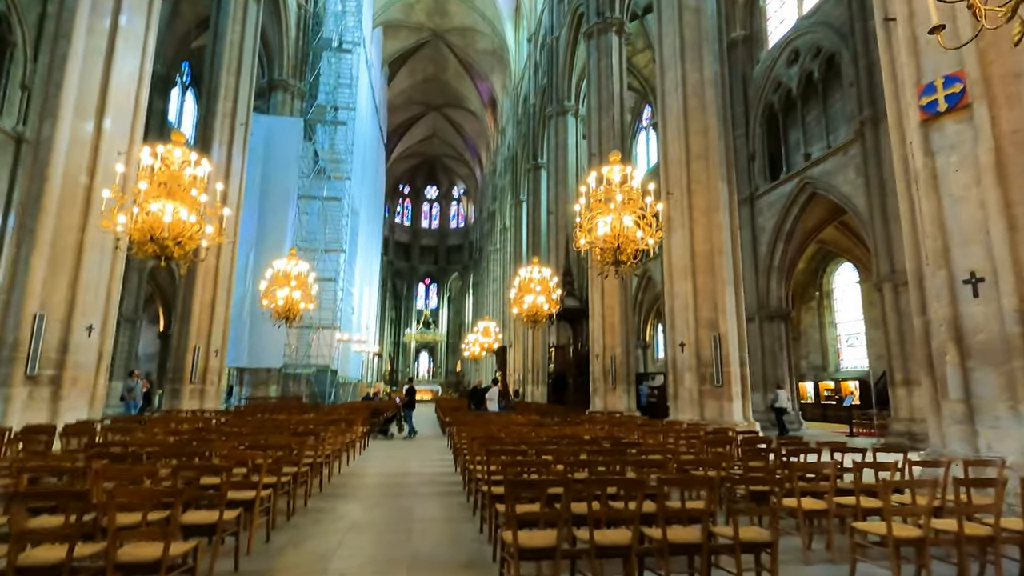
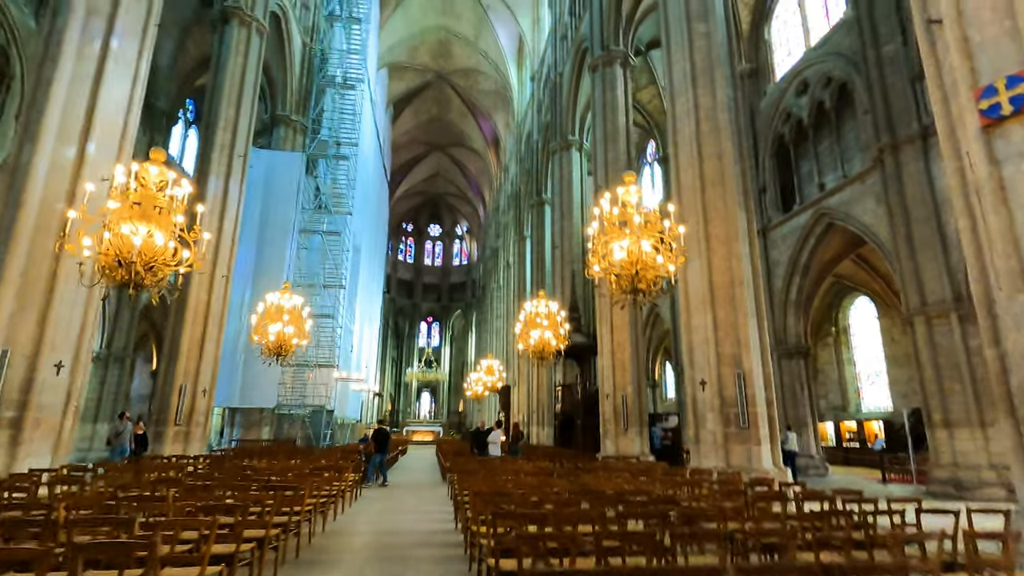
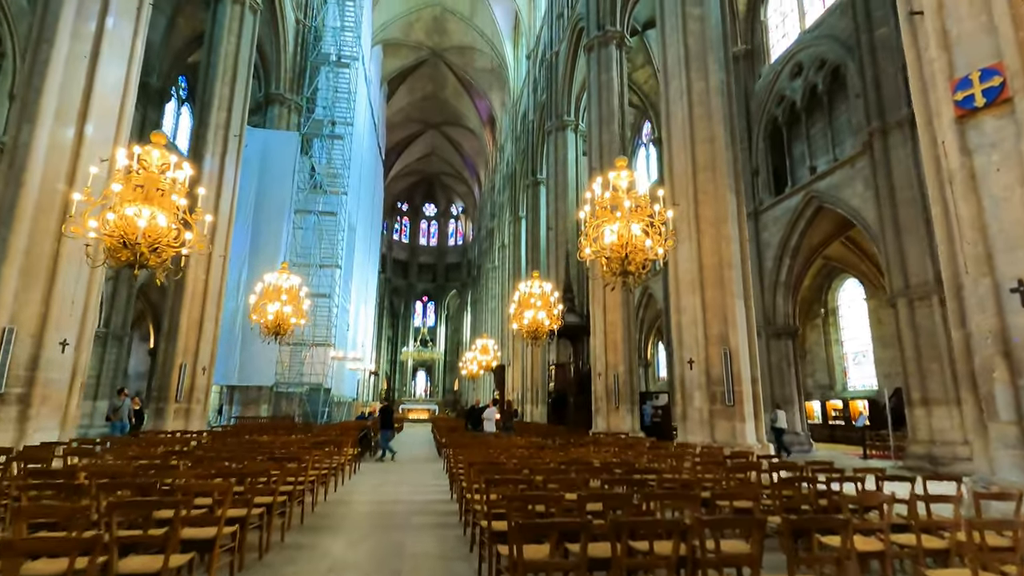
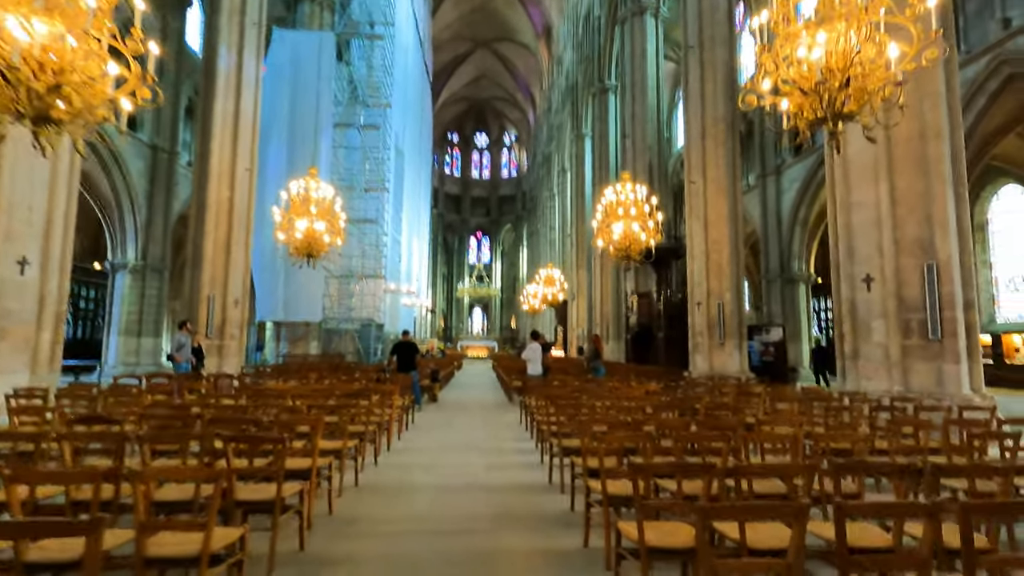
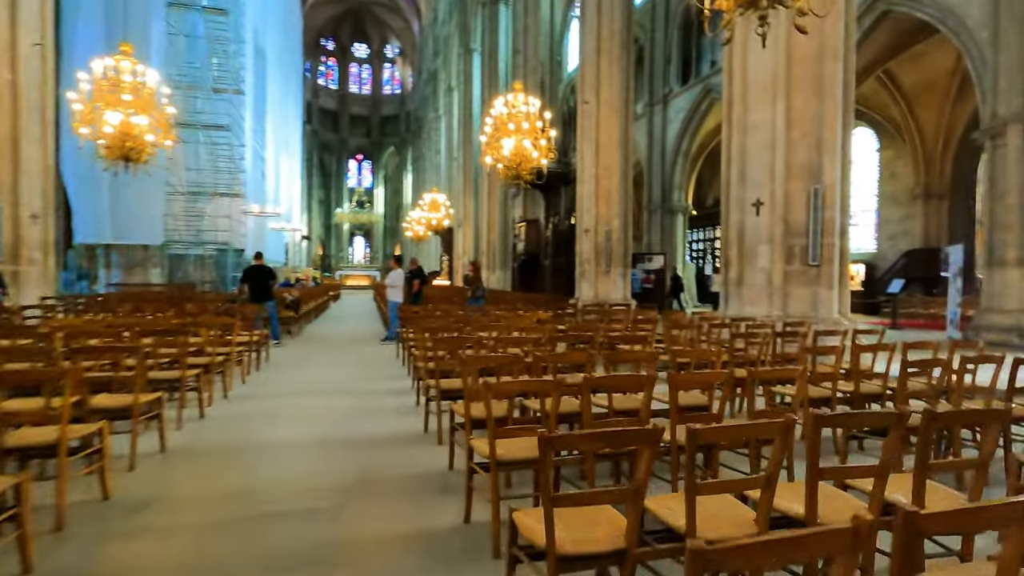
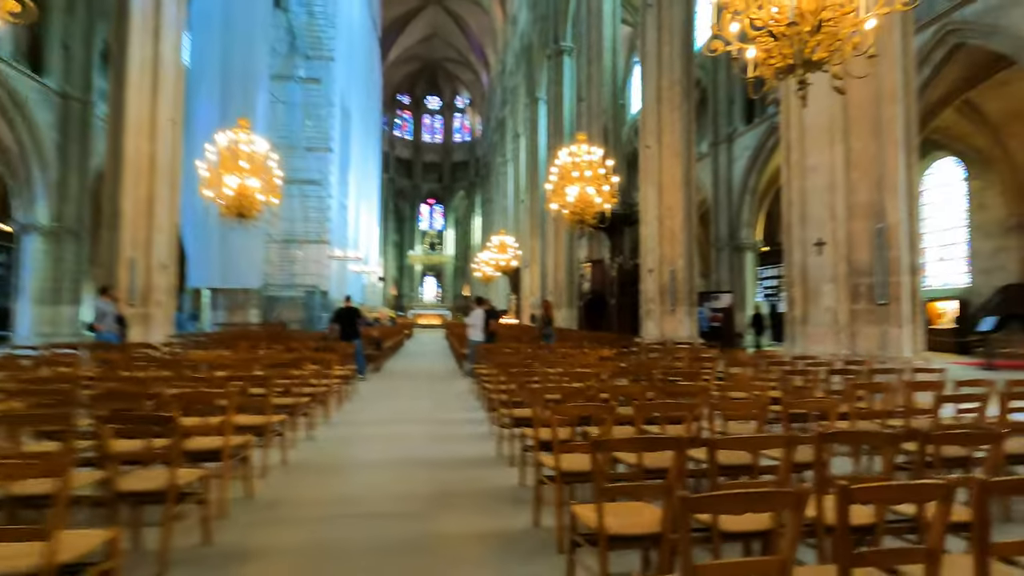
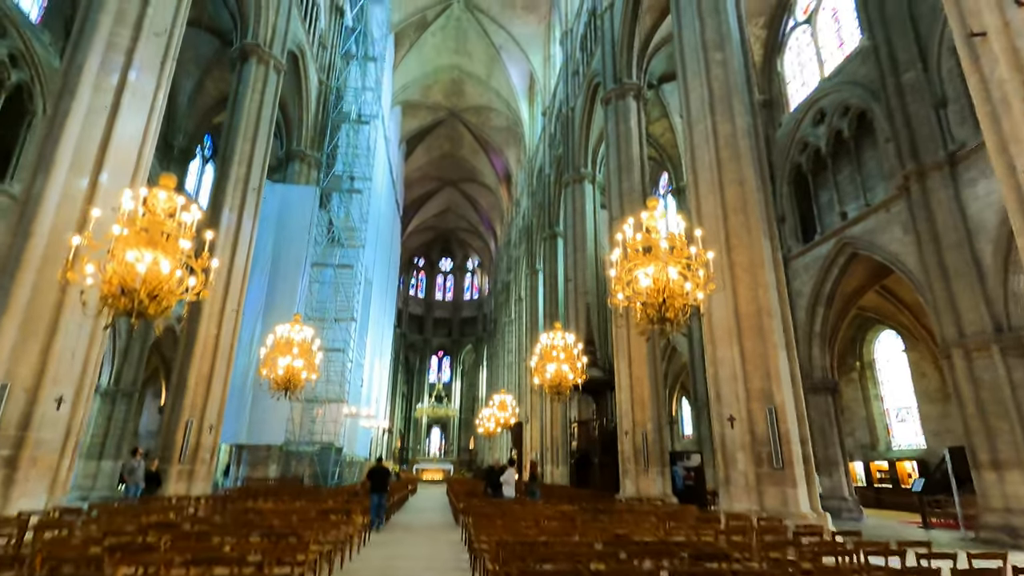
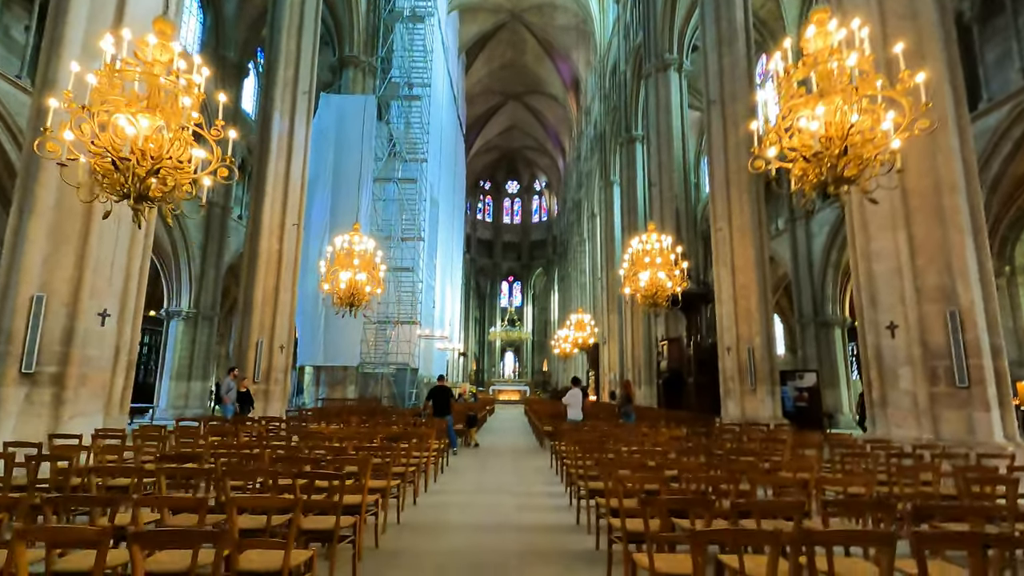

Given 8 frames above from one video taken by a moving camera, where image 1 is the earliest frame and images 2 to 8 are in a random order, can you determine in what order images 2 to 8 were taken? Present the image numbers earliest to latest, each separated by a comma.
3, 2, 7, 8, 4, 6, 5
